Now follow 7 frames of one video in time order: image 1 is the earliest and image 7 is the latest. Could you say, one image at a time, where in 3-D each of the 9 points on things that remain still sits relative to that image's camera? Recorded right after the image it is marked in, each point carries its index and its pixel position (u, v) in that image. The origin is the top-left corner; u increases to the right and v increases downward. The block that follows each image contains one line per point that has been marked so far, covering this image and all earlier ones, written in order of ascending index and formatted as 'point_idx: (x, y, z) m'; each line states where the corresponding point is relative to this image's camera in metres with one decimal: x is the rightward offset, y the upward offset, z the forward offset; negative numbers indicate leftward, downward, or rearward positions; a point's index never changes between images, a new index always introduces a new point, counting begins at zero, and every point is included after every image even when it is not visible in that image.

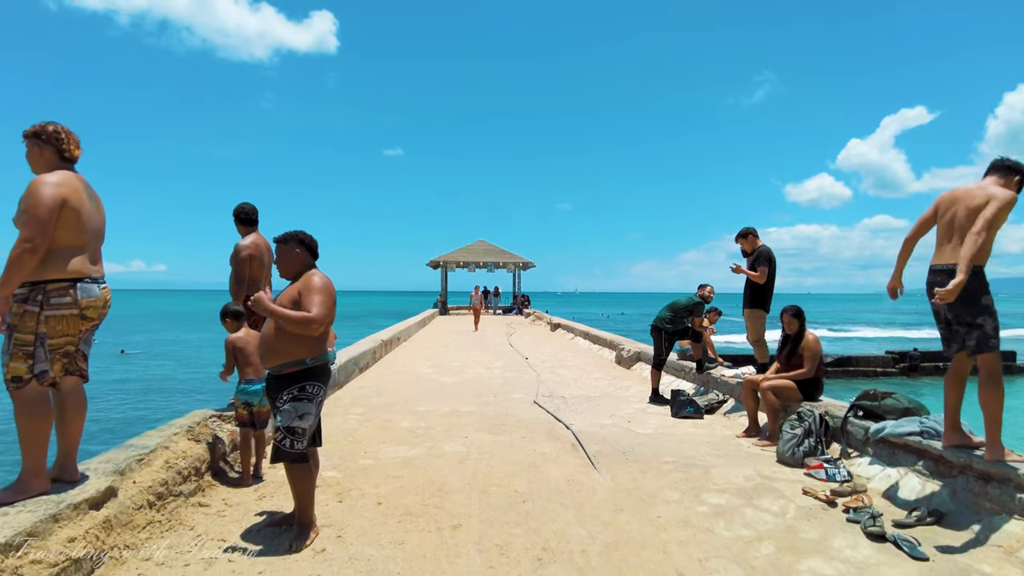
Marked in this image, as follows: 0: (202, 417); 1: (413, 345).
0: (-2.0, -0.9, +4.2) m
1: (-2.1, -1.2, +13.6) m
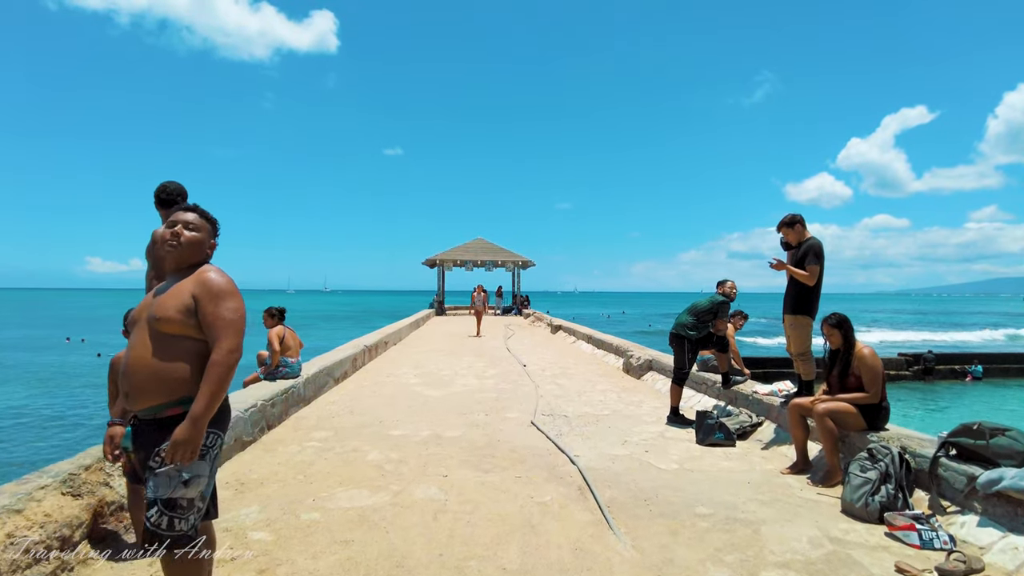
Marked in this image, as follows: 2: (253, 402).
0: (-2.1, -0.9, +3.2) m
1: (-2.1, -1.2, +12.5) m
2: (-2.1, -0.9, +5.2) m
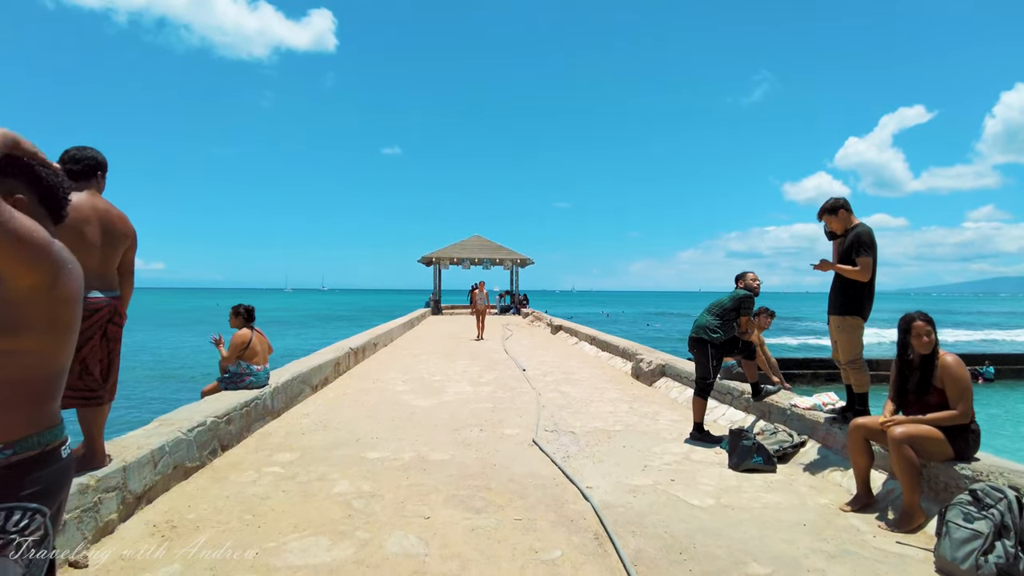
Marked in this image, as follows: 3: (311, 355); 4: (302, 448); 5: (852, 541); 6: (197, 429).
0: (-2.1, -0.8, +2.3) m
1: (-2.2, -1.2, +11.7) m
2: (-2.1, -0.9, +4.3) m
3: (-2.6, -0.9, +8.2) m
4: (-1.6, -1.3, +5.0) m
5: (+1.7, -1.3, +3.2) m
6: (-2.1, -0.9, +4.2) m
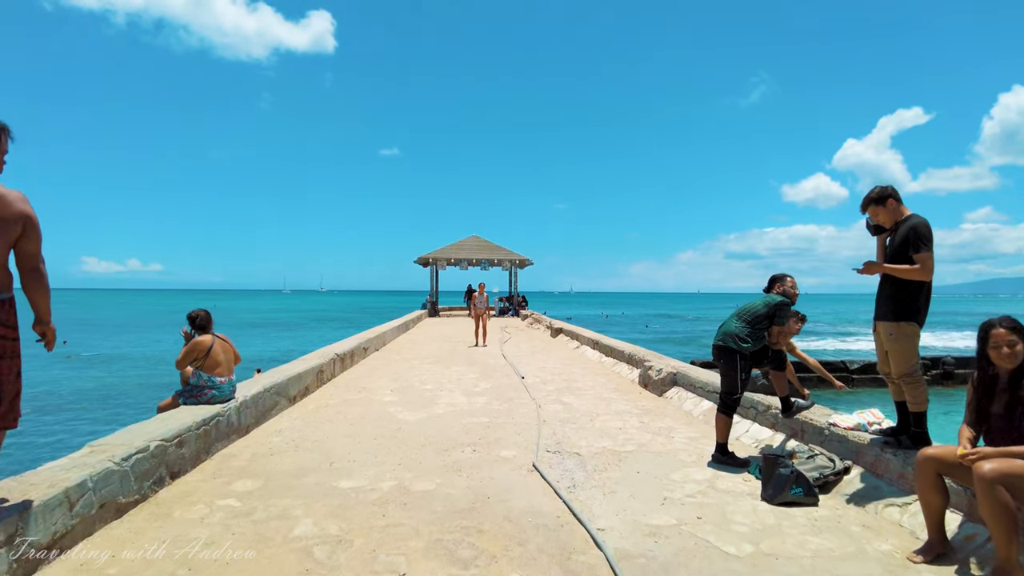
0: (-2.1, -0.8, +1.7) m
1: (-2.2, -1.2, +11.0) m
2: (-2.1, -0.9, +3.7) m
3: (-2.6, -0.9, +7.5) m
4: (-1.7, -1.3, +4.3) m
5: (+1.7, -1.3, +2.5) m
6: (-2.1, -0.9, +3.6) m
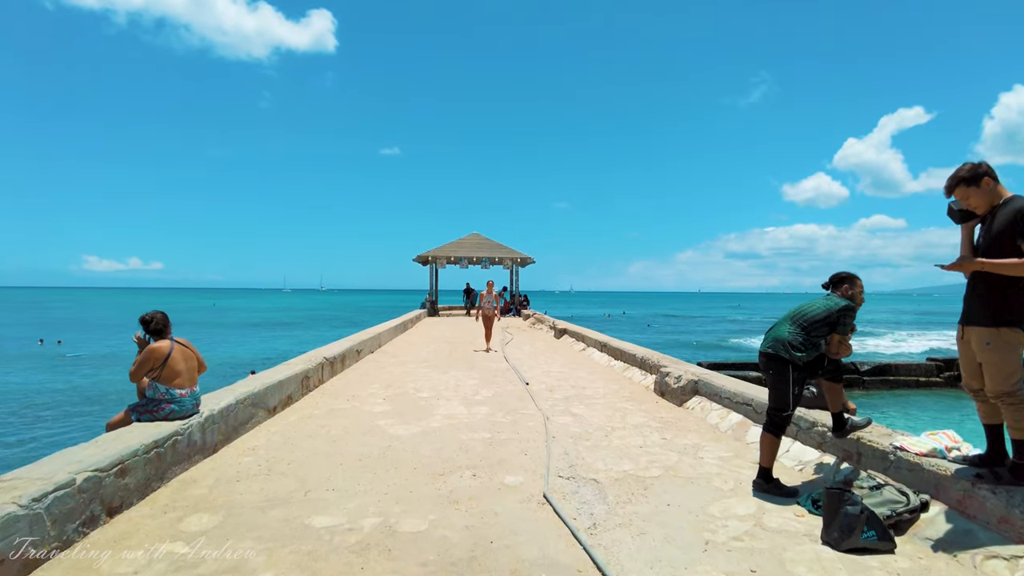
0: (-2.1, -0.8, +1.0) m
1: (-2.2, -1.2, +10.3) m
2: (-2.1, -0.9, +3.0) m
3: (-2.6, -0.9, +6.8) m
4: (-1.6, -1.3, +3.7) m
5: (+1.7, -1.3, +1.8) m
6: (-2.1, -0.9, +2.9) m
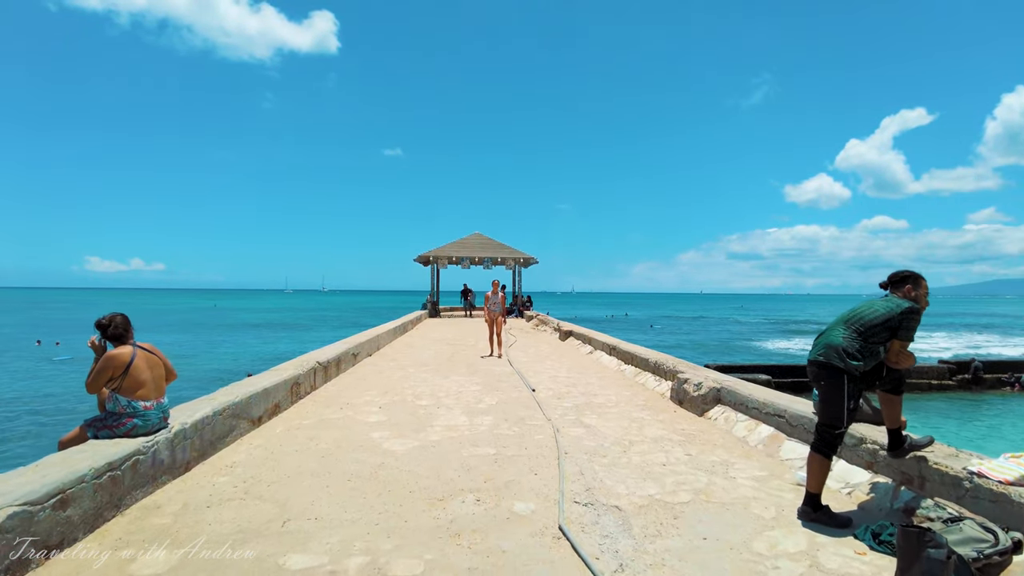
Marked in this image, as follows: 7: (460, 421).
0: (-2.0, -0.8, +0.5) m
1: (-2.1, -1.2, +9.8) m
2: (-2.0, -0.9, +2.5) m
3: (-2.5, -0.9, +6.3) m
4: (-1.6, -1.2, +3.1) m
5: (+1.8, -1.2, +1.3) m
6: (-2.0, -0.9, +2.4) m
7: (-0.5, -1.2, +5.7) m
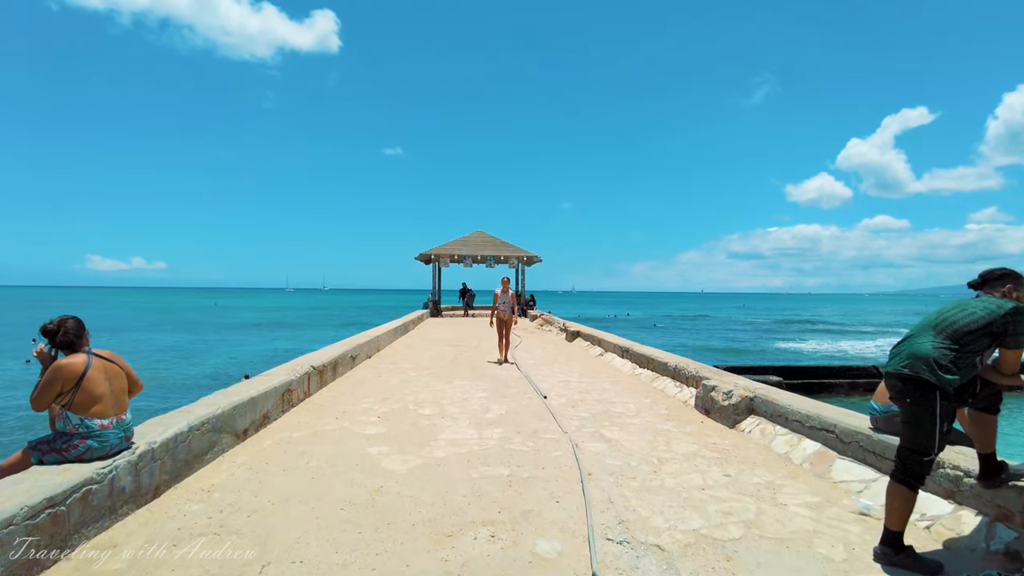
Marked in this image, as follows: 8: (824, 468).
0: (-1.9, -0.8, -0.1) m
1: (-2.0, -1.2, +9.3) m
2: (-1.9, -0.9, +1.9) m
3: (-2.4, -0.8, +5.8) m
4: (-1.5, -1.2, +2.6) m
5: (+1.9, -1.2, +0.8) m
6: (-1.9, -0.9, +1.8) m
7: (-0.4, -1.2, +5.2) m
8: (+2.1, -1.2, +4.3) m
